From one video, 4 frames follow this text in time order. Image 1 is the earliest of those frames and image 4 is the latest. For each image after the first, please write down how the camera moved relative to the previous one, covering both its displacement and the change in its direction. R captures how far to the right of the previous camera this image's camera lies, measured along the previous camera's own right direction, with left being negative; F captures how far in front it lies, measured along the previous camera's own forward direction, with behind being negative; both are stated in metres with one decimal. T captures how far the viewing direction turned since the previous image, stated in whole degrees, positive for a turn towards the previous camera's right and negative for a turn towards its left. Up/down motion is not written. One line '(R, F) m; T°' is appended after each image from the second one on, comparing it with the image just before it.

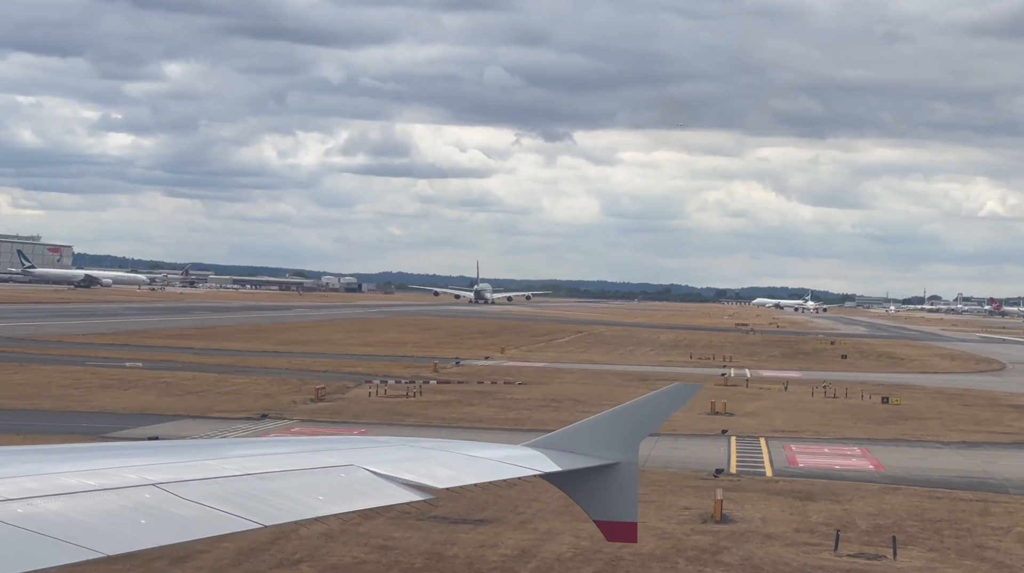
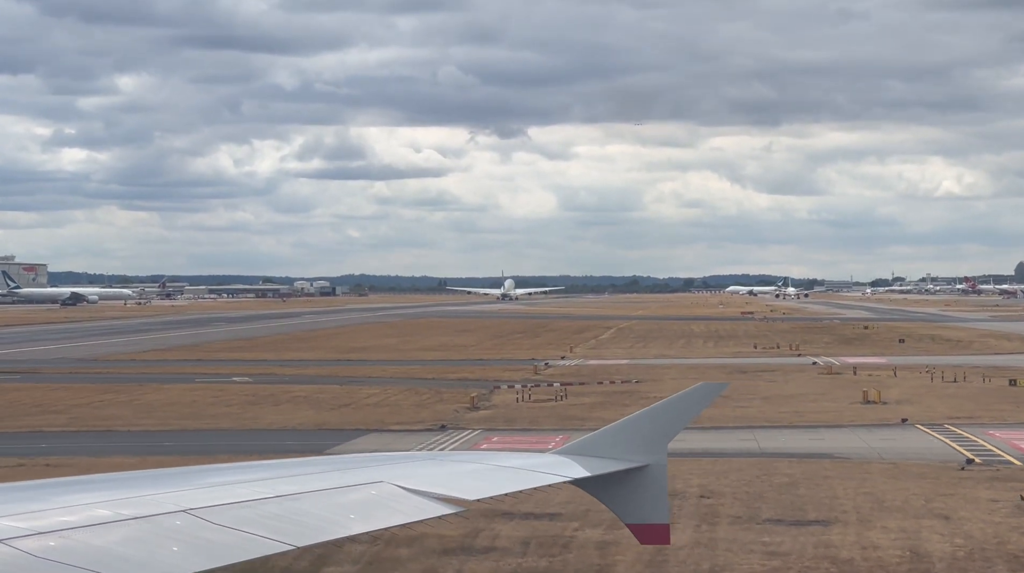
(-3.9, +0.2) m; -1°
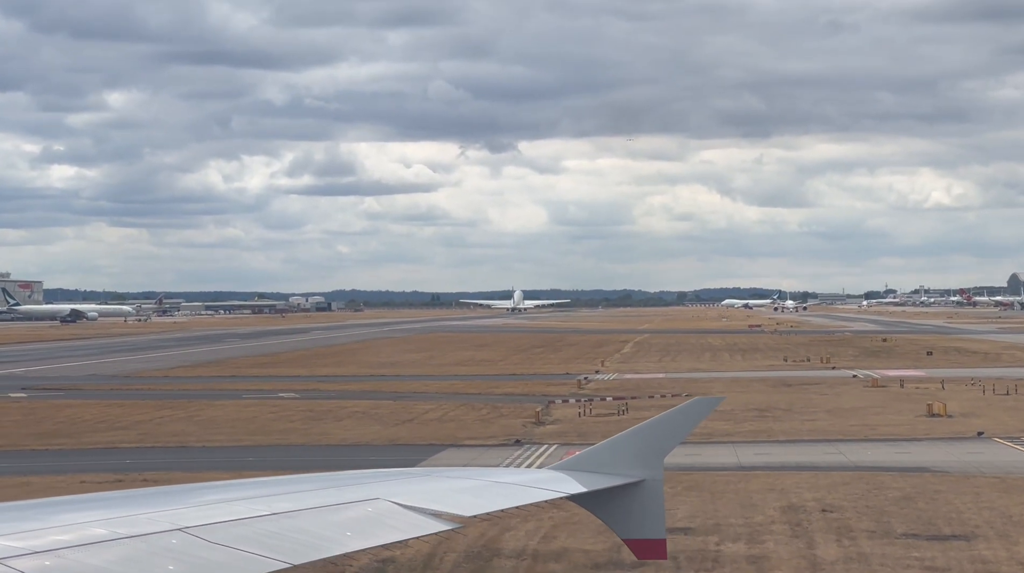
(-1.5, 0.0) m; -1°
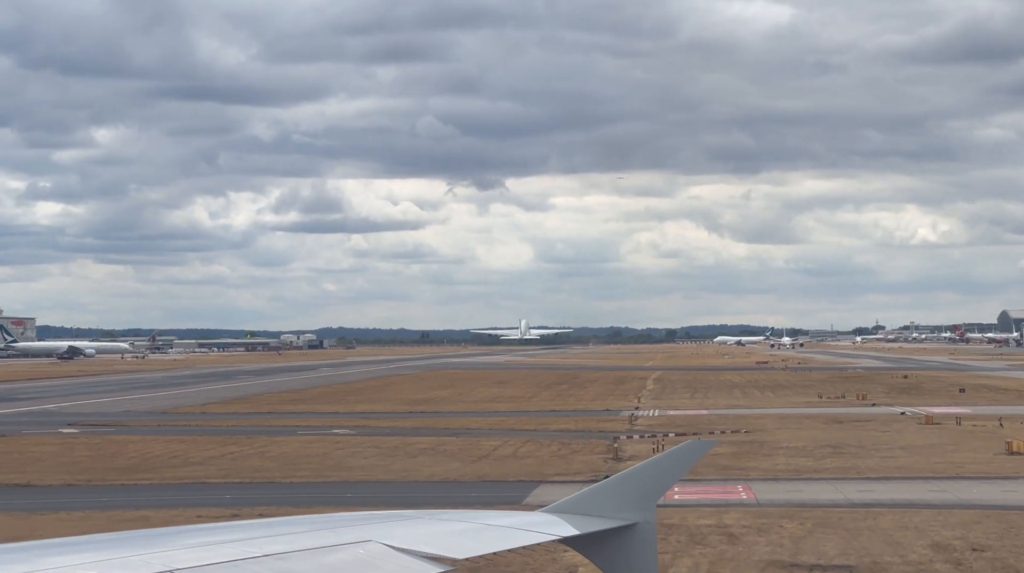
(-1.9, 0.0) m; -1°
